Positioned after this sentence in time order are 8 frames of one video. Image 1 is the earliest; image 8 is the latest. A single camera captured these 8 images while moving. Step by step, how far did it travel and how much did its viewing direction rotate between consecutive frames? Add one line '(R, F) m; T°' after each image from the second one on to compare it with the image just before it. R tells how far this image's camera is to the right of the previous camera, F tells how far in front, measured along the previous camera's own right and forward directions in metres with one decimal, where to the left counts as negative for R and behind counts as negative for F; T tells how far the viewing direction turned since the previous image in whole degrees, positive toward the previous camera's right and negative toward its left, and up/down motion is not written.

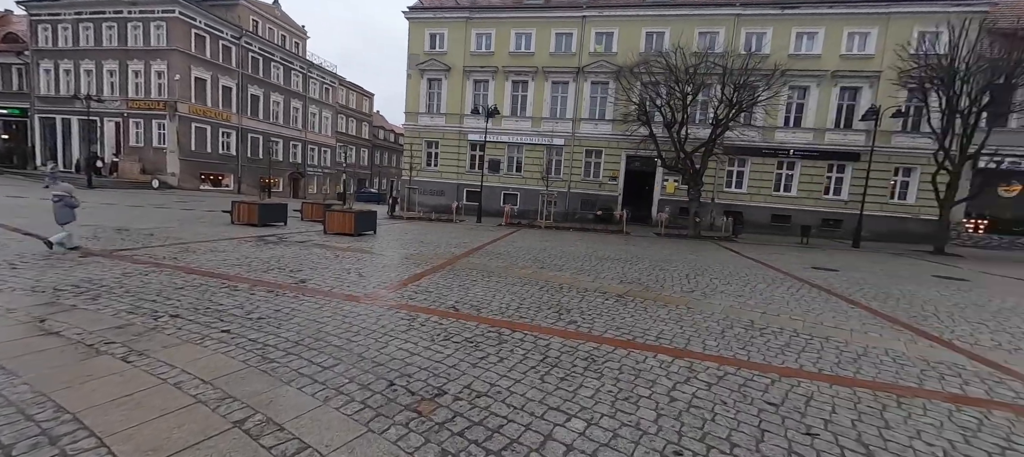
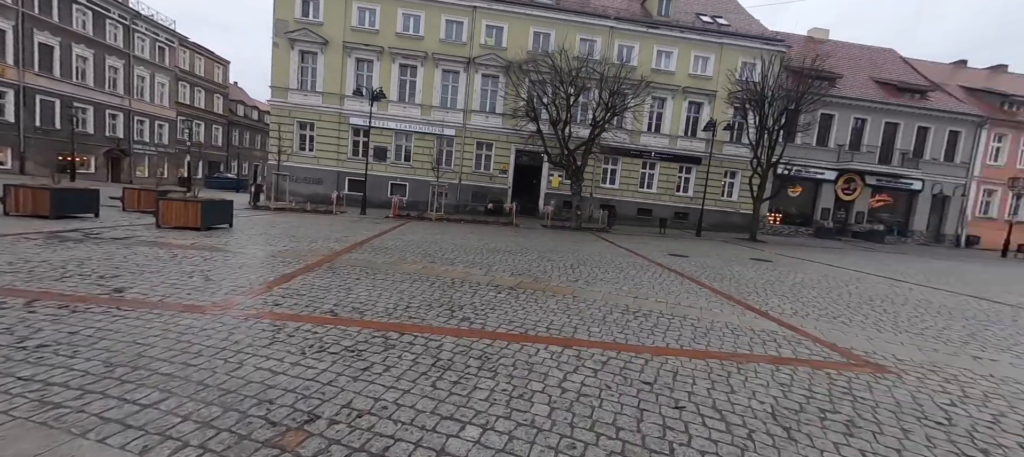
(0.0, +0.2) m; +16°
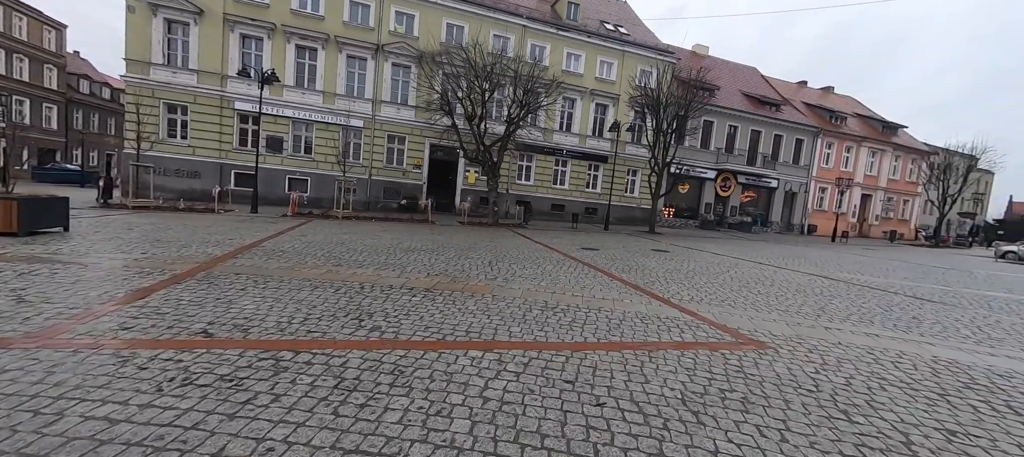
(0.0, +0.2) m; +12°
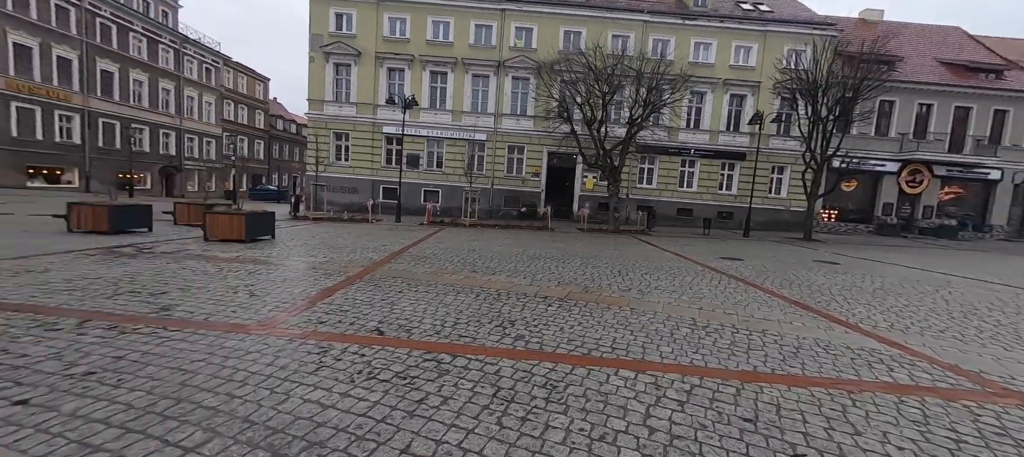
(-0.4, +0.1) m; -17°
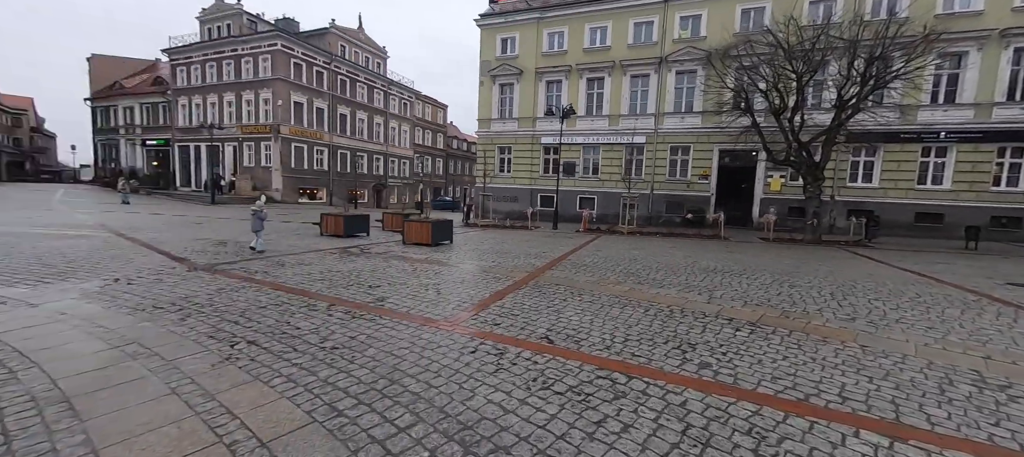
(-0.2, +0.1) m; -22°
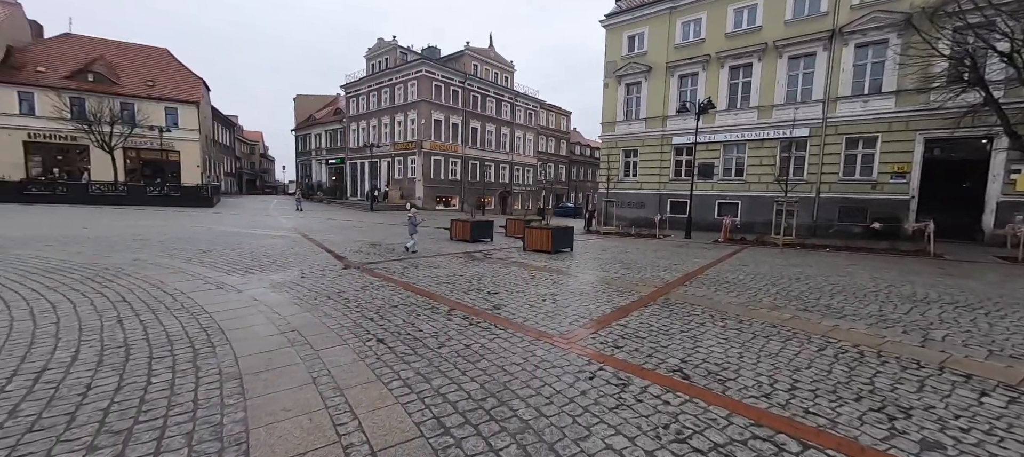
(0.0, +0.4) m; -18°
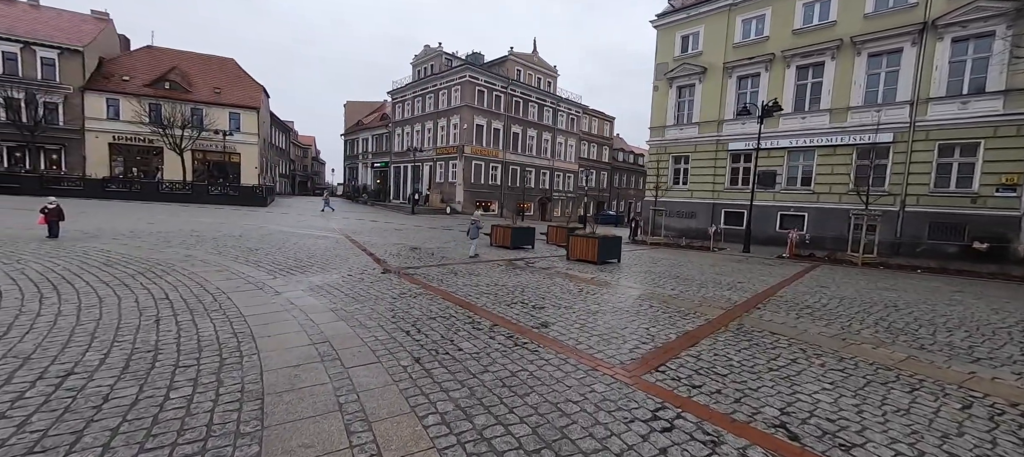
(-0.2, +0.6) m; -6°
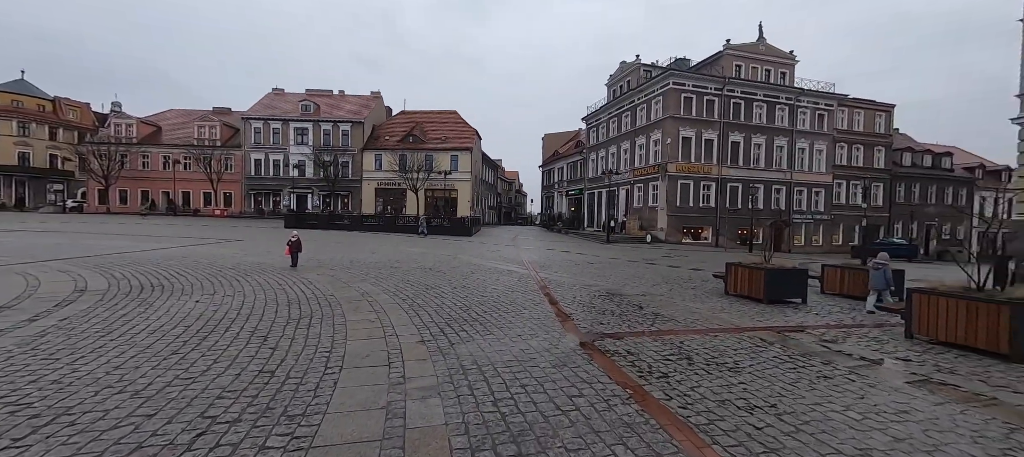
(-1.0, +3.6) m; -28°
